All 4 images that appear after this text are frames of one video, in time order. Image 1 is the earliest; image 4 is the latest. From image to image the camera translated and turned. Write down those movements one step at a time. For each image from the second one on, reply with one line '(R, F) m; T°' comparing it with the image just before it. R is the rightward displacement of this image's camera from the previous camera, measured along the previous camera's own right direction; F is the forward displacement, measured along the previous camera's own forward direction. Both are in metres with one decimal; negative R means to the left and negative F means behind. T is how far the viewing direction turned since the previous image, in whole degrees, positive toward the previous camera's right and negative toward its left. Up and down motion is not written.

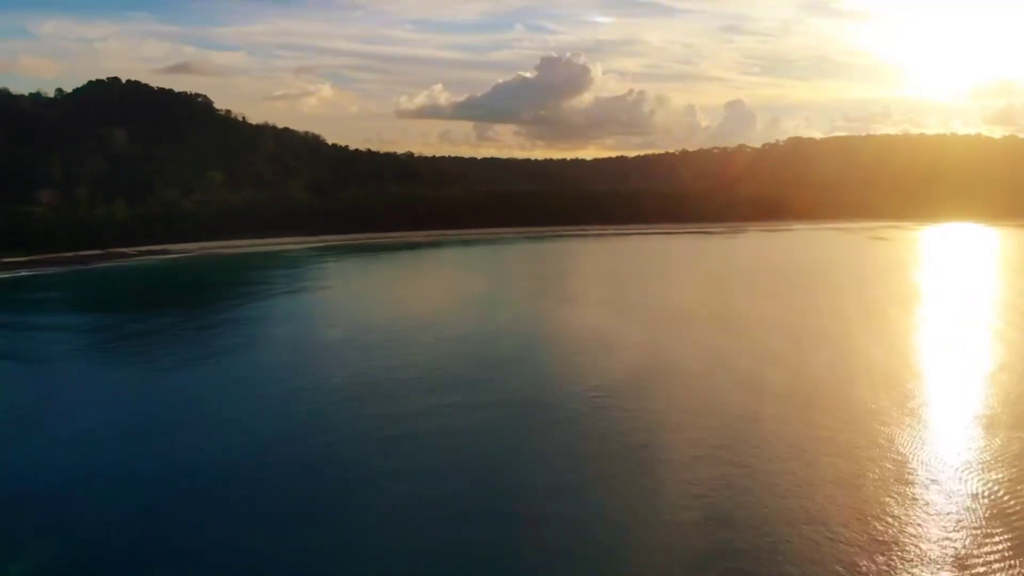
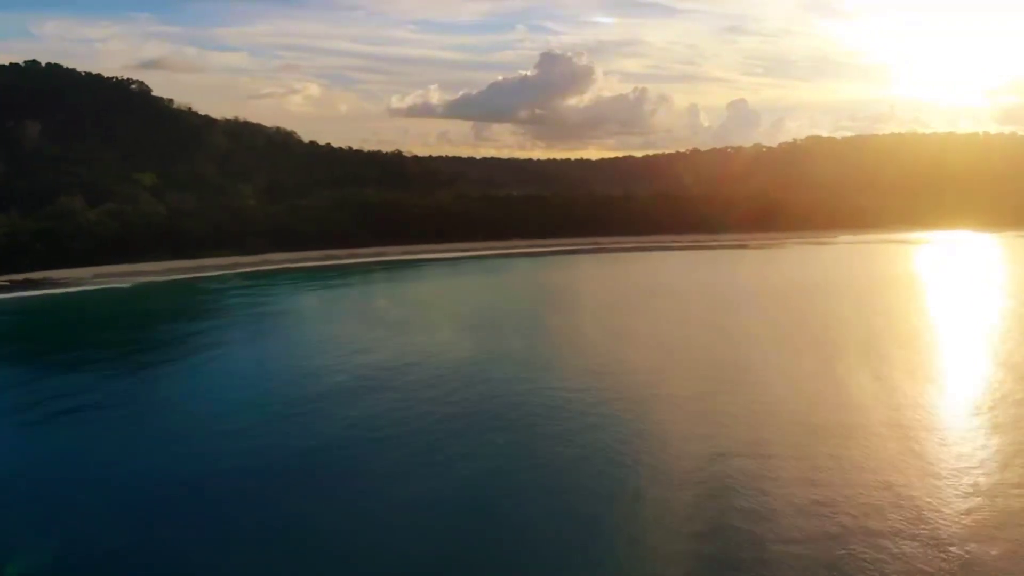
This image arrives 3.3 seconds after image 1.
(+0.1, +4.3) m; 0°
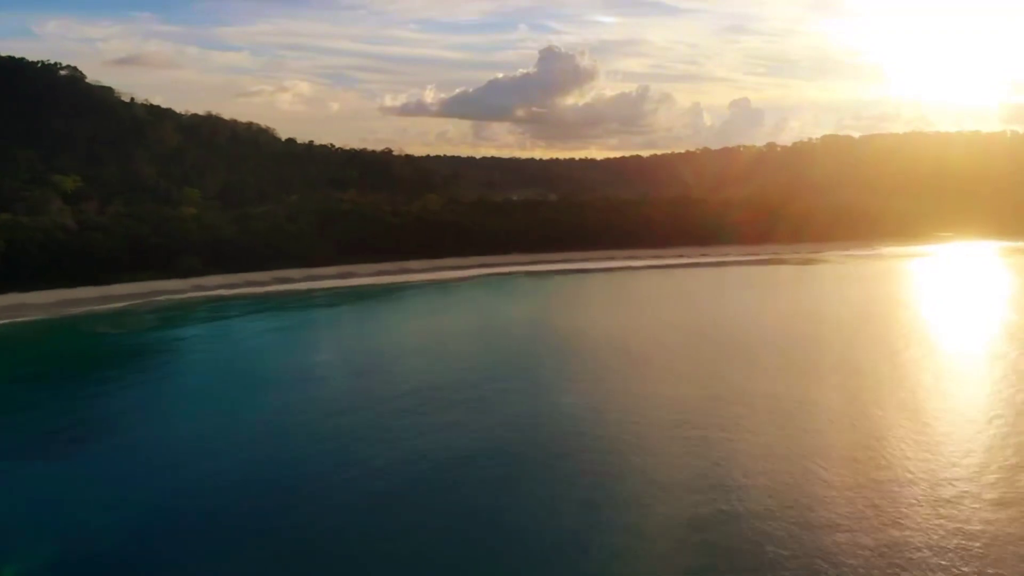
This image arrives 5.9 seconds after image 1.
(0.0, +3.5) m; 0°
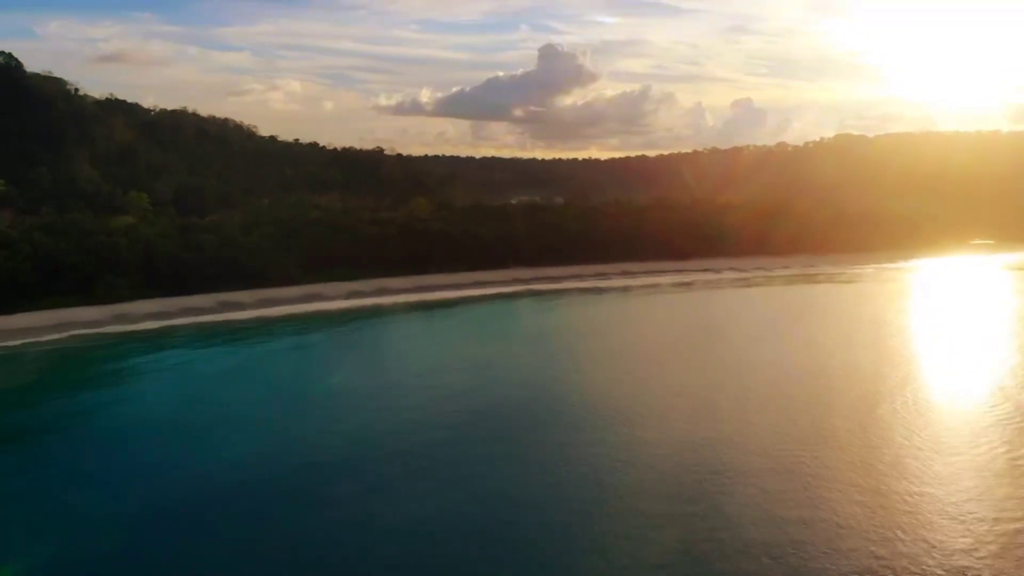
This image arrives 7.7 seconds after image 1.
(0.0, +2.5) m; 0°
